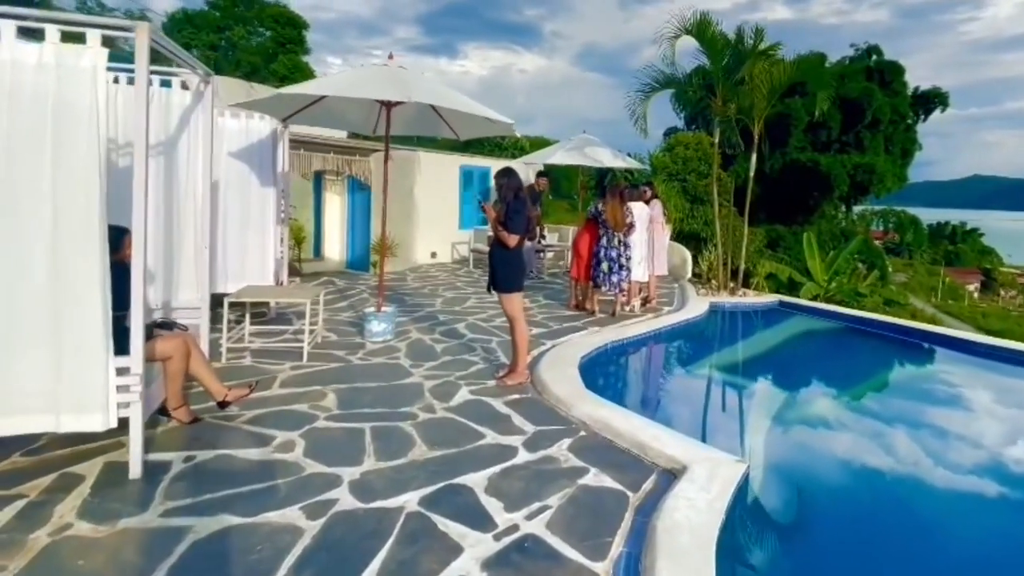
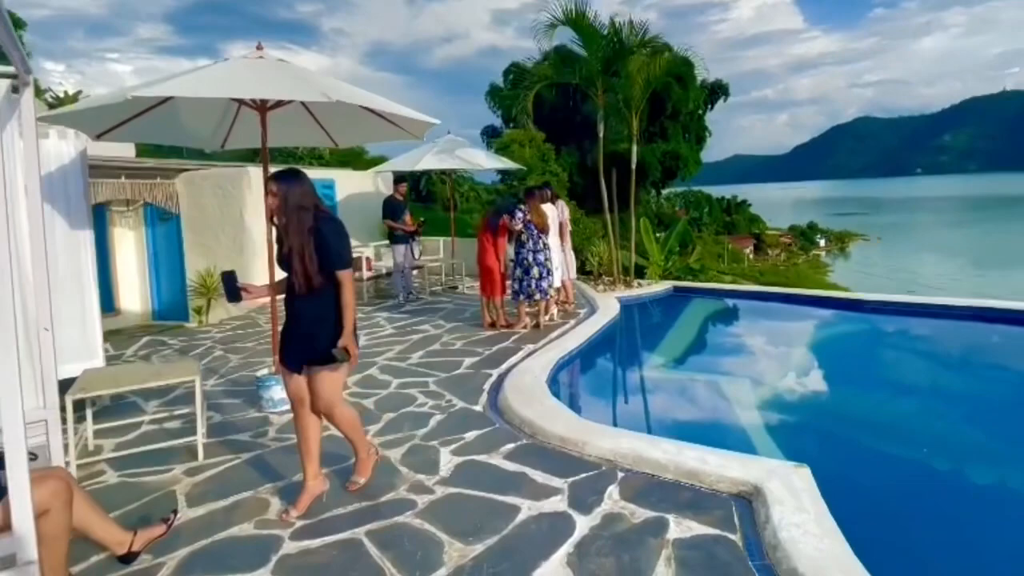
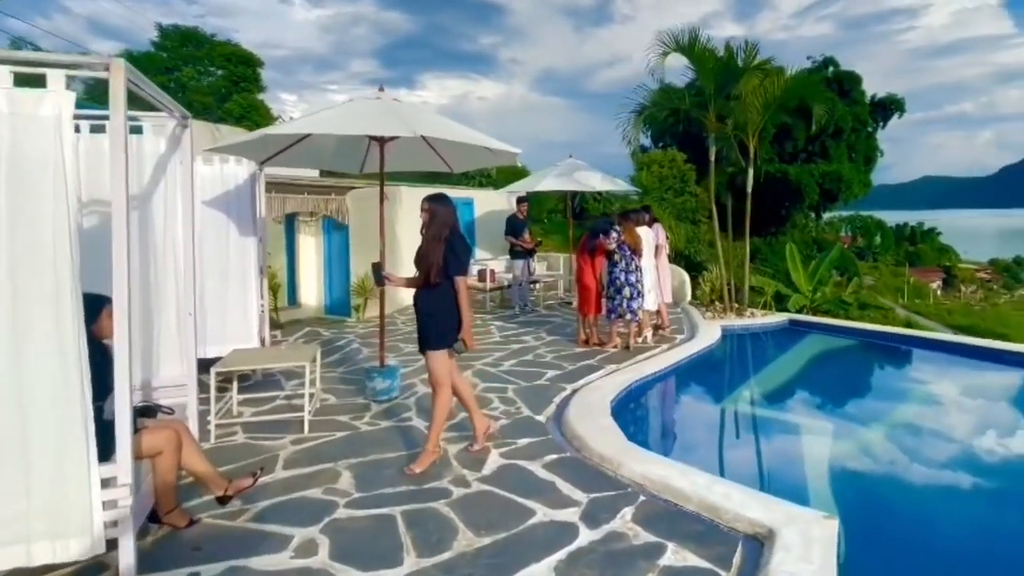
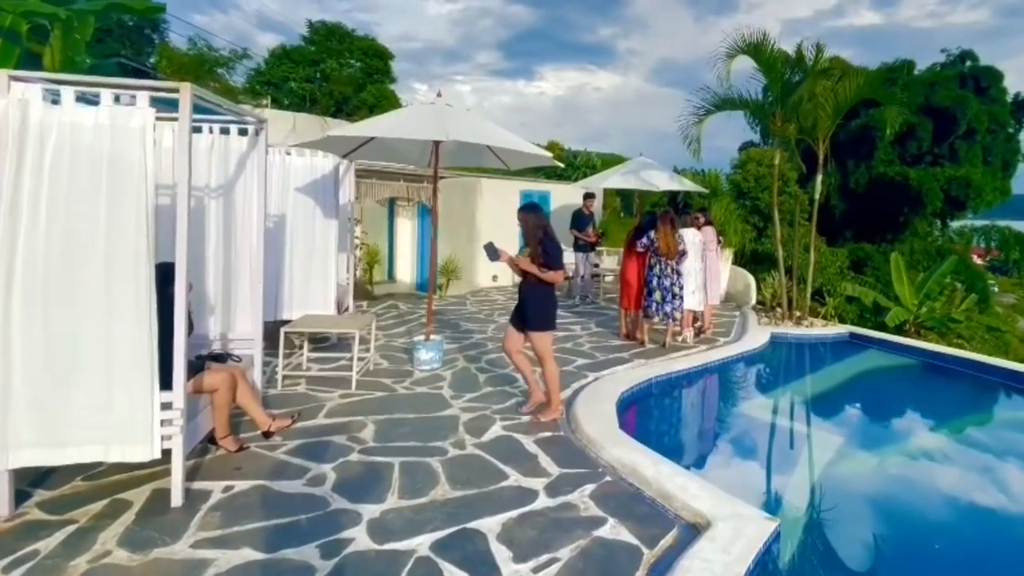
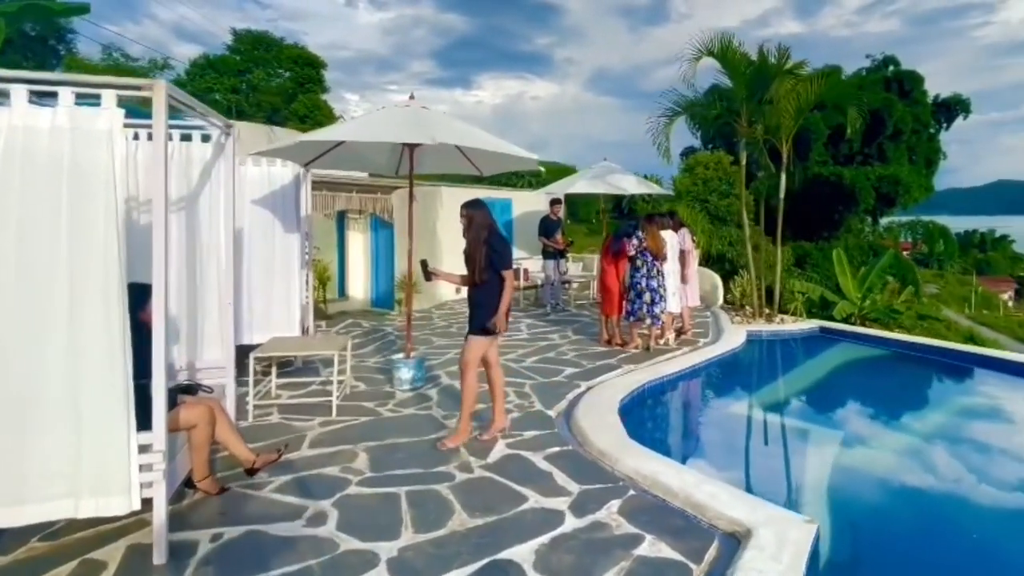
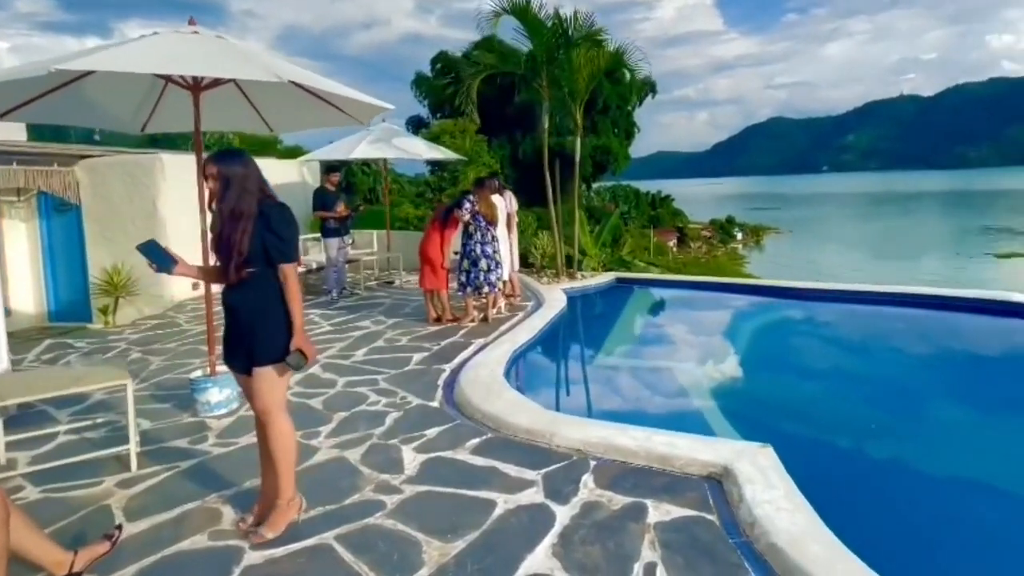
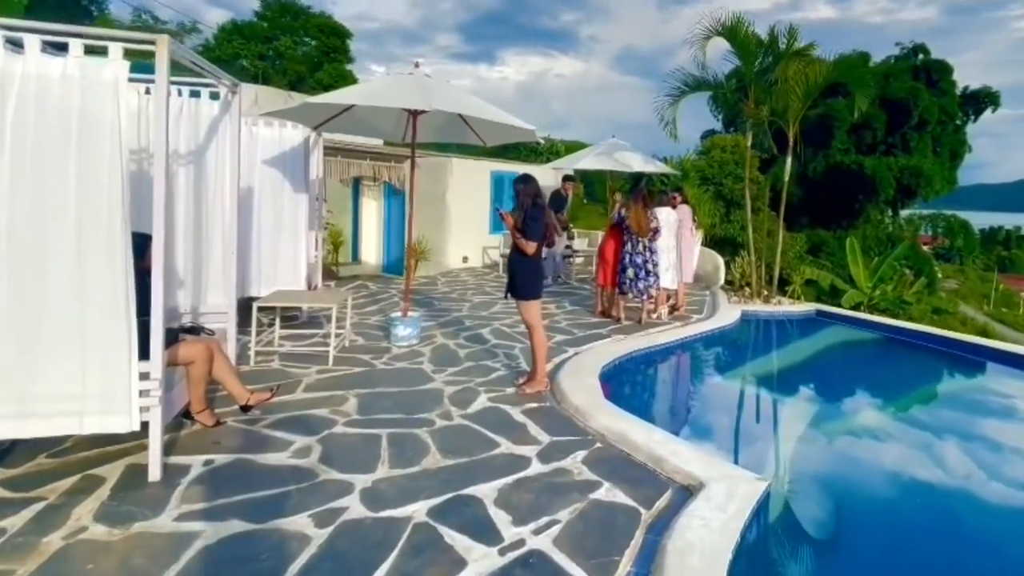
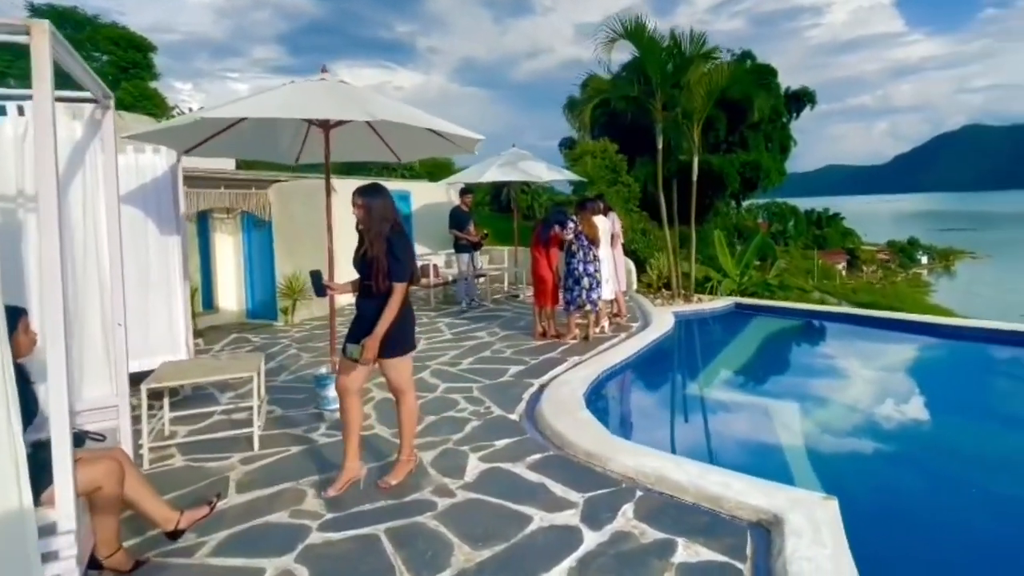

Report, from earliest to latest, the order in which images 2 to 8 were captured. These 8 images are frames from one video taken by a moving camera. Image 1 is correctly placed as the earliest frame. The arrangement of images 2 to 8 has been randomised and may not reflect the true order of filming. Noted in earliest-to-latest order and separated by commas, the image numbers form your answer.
7, 4, 5, 3, 8, 2, 6
